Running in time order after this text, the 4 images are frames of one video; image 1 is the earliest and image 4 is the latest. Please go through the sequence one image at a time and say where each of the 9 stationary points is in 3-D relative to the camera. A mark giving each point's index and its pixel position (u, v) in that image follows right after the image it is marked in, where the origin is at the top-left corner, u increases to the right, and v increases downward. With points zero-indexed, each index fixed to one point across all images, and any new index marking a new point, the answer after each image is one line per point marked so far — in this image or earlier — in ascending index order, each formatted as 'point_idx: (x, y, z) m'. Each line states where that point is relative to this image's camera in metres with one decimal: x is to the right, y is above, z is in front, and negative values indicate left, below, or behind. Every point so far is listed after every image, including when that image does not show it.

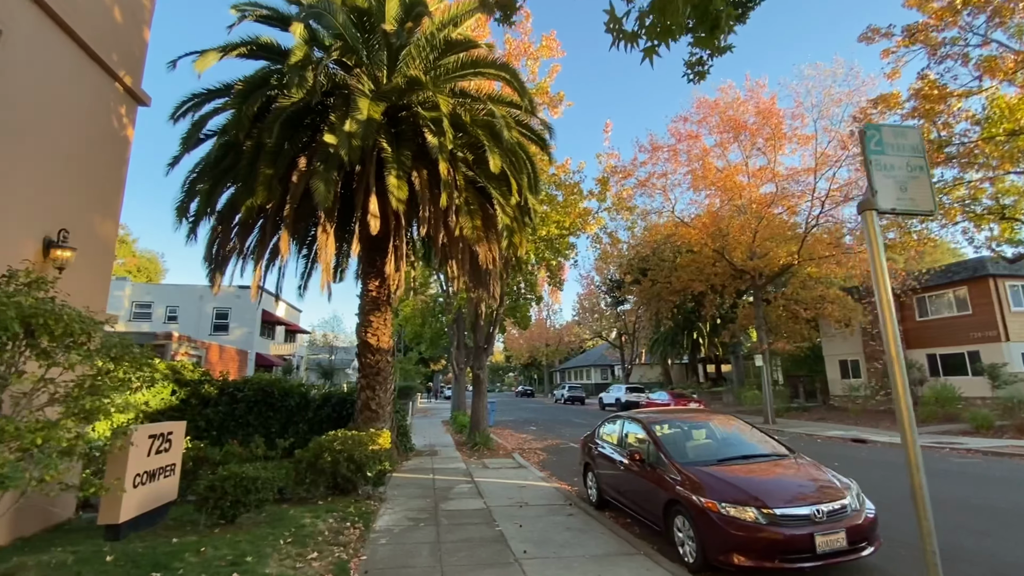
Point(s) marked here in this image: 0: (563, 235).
0: (+1.7, +1.8, +16.8) m
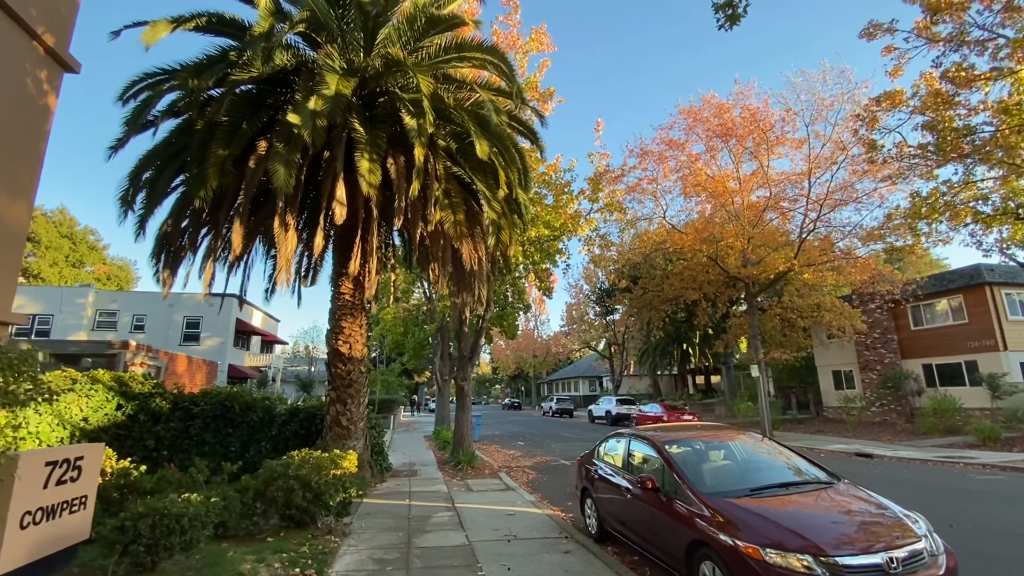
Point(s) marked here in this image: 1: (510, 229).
0: (+1.3, +1.6, +15.8) m
1: (-0.1, +1.5, +11.9) m
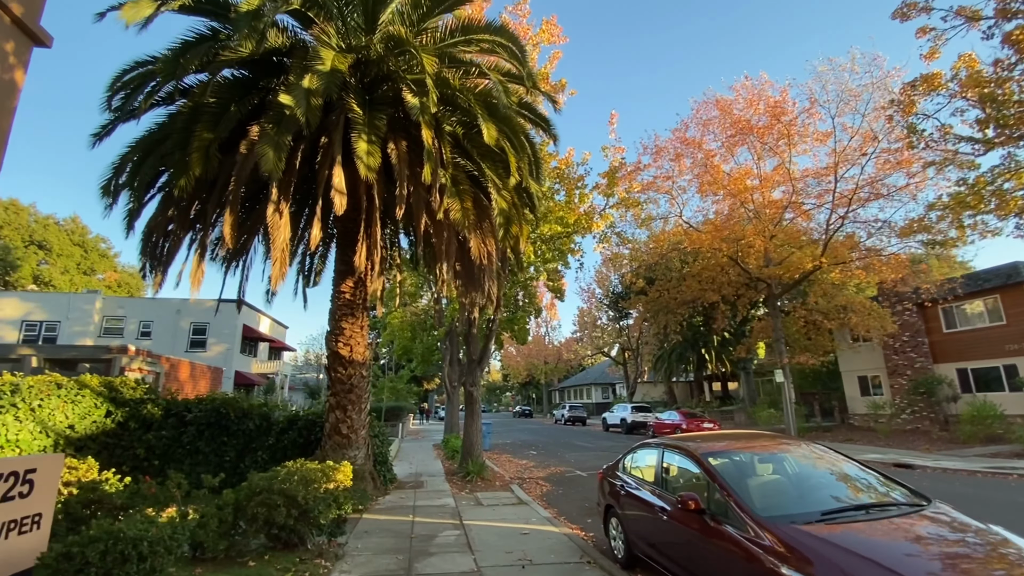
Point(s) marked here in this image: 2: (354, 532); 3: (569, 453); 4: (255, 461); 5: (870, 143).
0: (+1.7, +1.6, +15.0) m
1: (+0.2, +1.5, +11.1) m
2: (-2.4, -3.8, +7.5) m
3: (+2.3, -6.7, +19.5) m
4: (-6.1, -4.1, +11.4) m
5: (+14.1, +5.7, +19.1) m
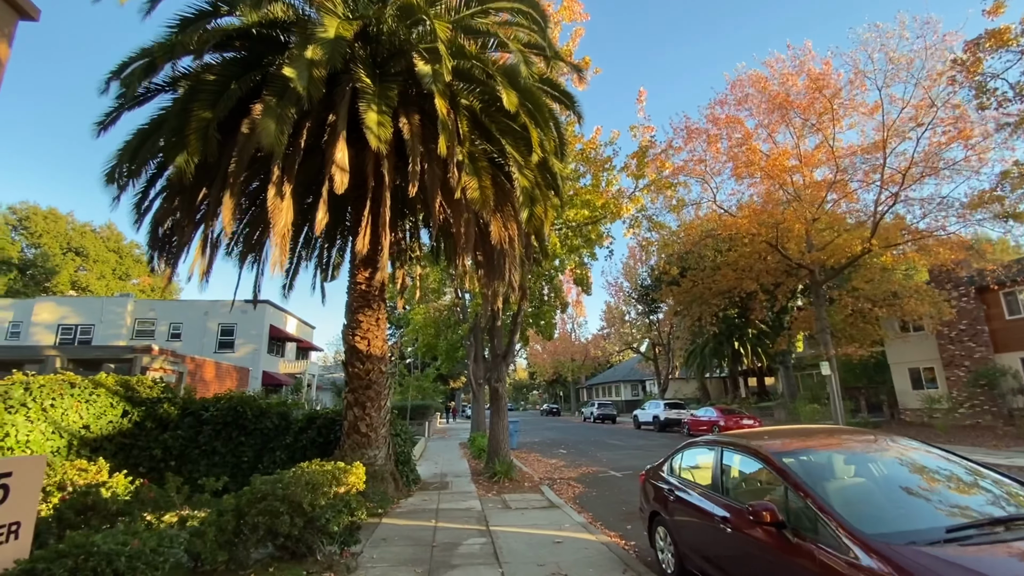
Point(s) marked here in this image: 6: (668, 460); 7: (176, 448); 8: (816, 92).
0: (+2.4, +2.0, +14.1) m
1: (+0.7, +1.8, +10.3) m
2: (-2.0, -3.6, +6.8) m
3: (+3.4, -6.3, +18.6) m
4: (-5.4, -3.9, +11.0) m
5: (+15.0, +6.3, +17.5) m
6: (+2.0, -2.2, +6.2) m
7: (-7.4, -3.5, +10.7) m
8: (+12.3, +7.9, +19.5) m
